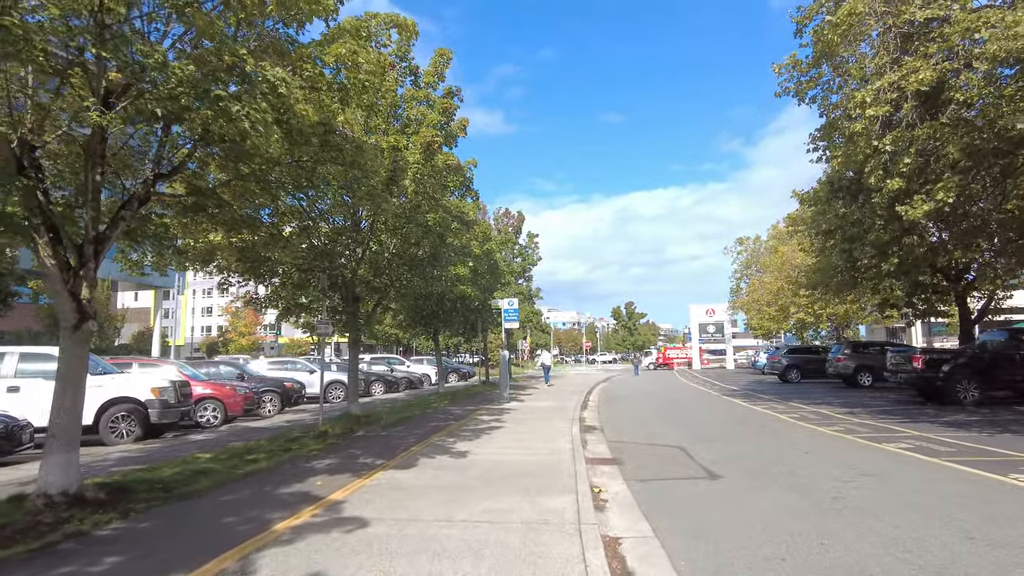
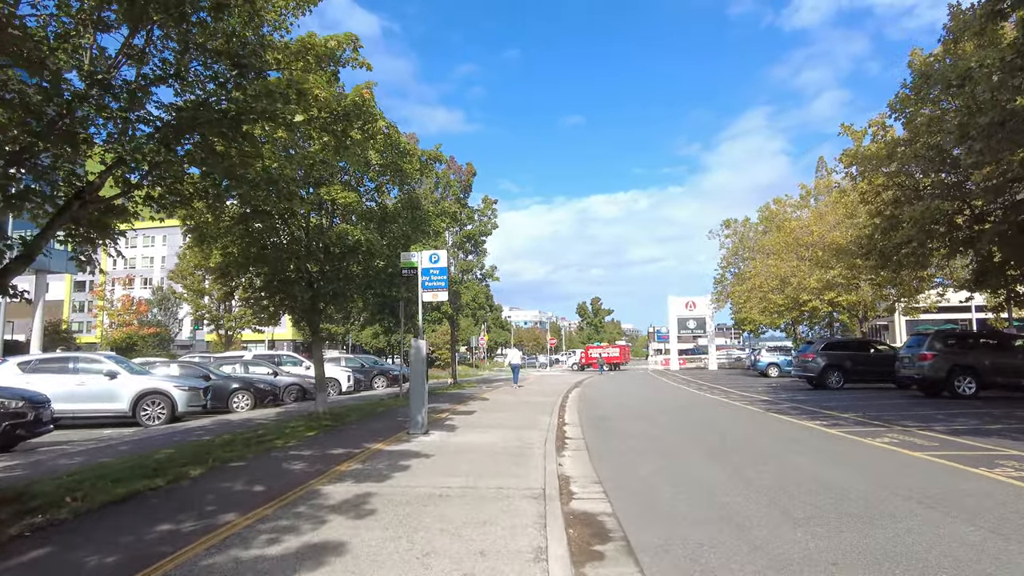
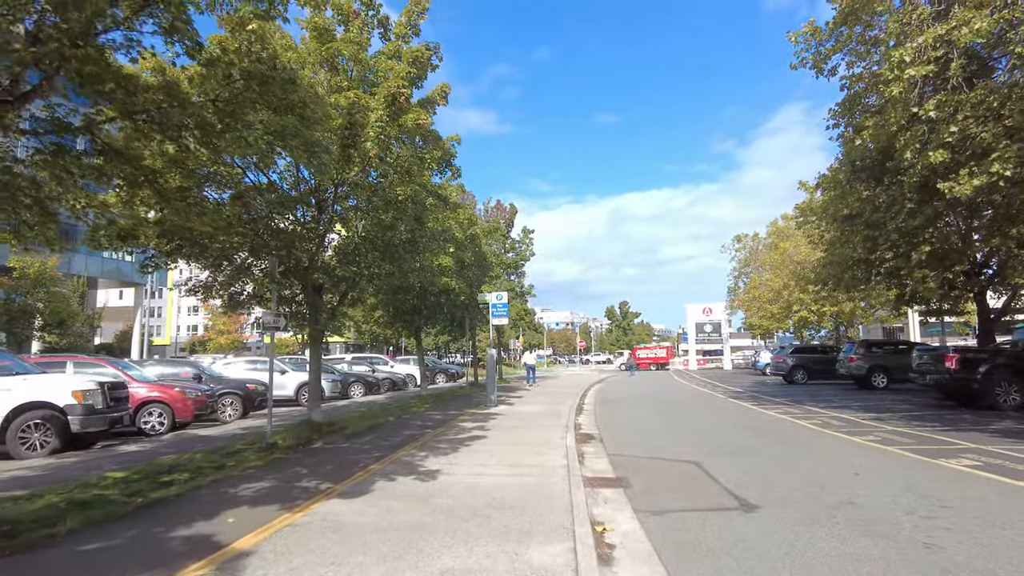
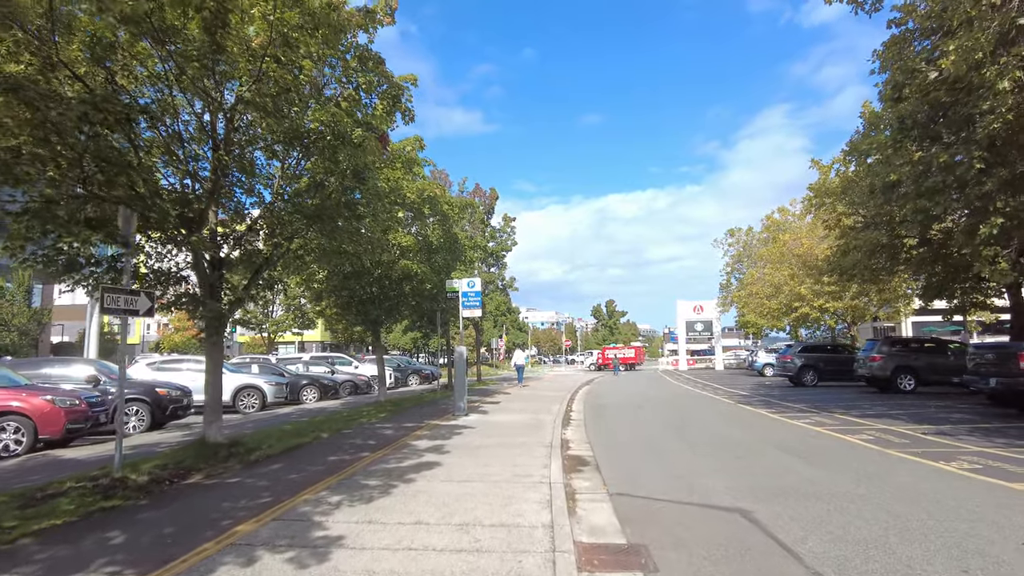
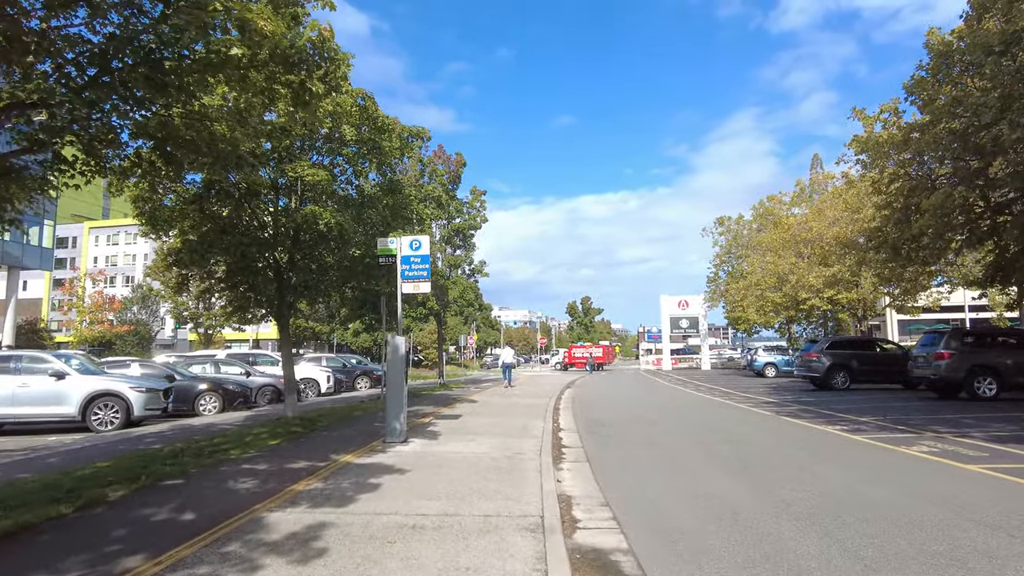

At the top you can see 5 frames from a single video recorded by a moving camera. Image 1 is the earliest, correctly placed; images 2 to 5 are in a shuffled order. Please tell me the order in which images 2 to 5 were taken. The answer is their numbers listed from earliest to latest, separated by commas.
3, 4, 2, 5
